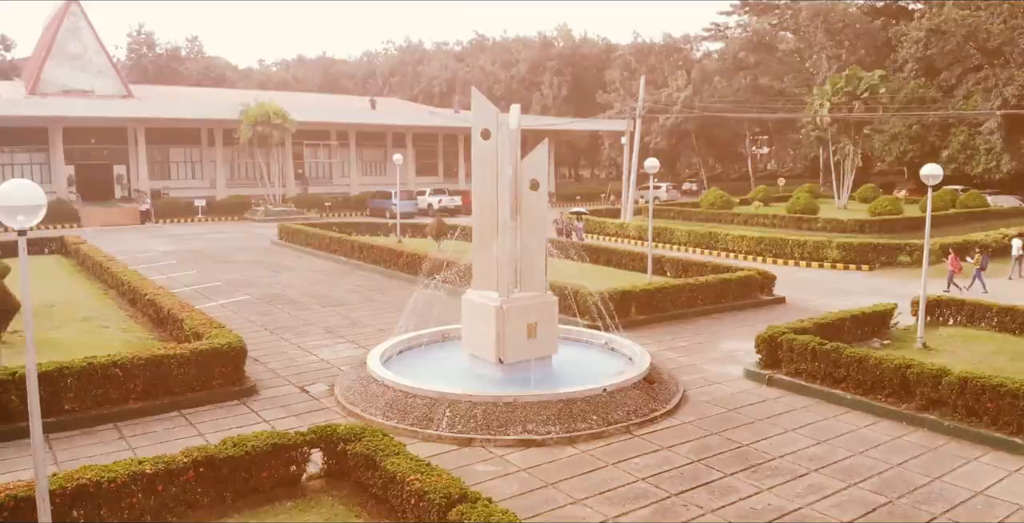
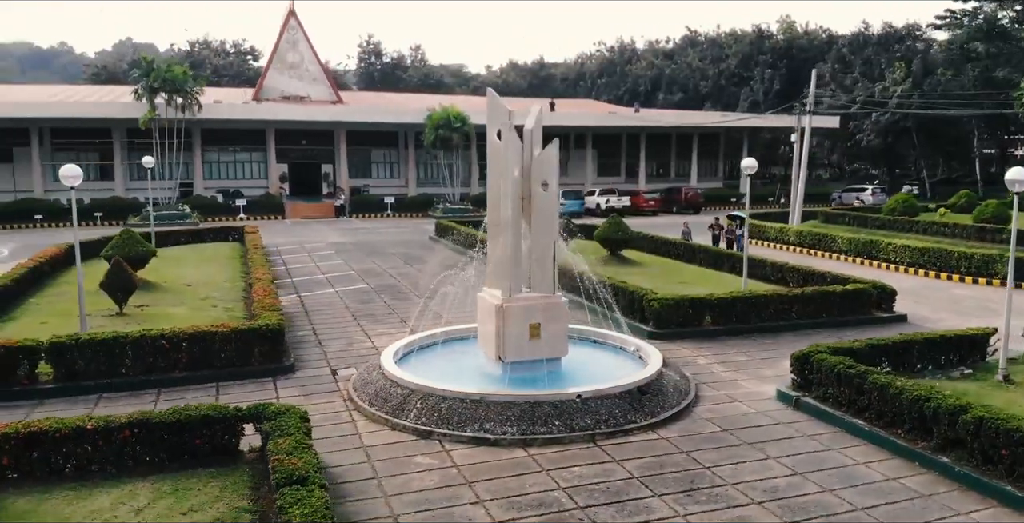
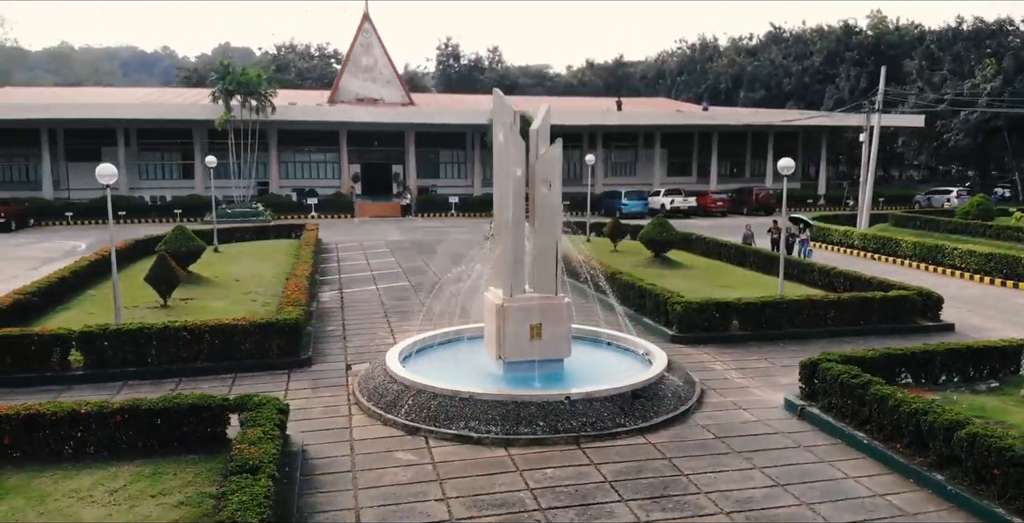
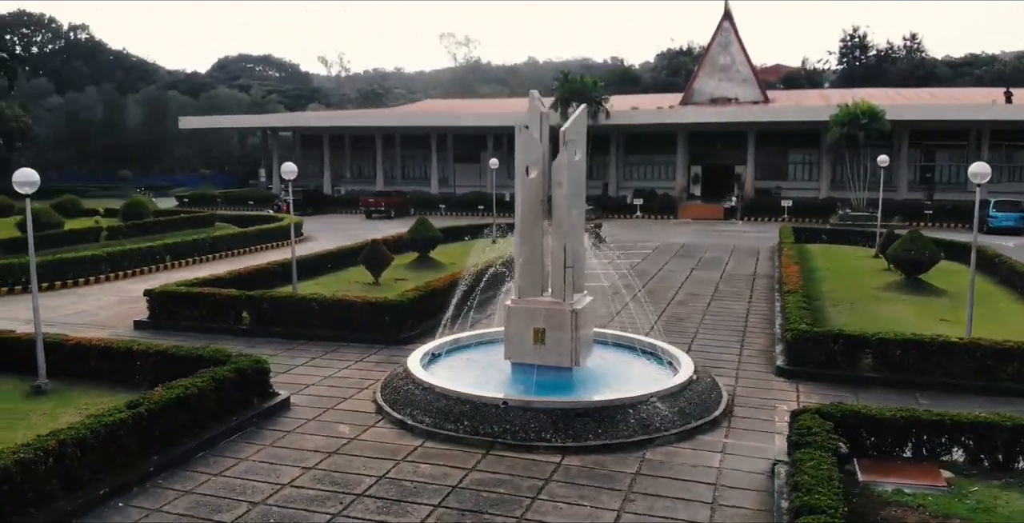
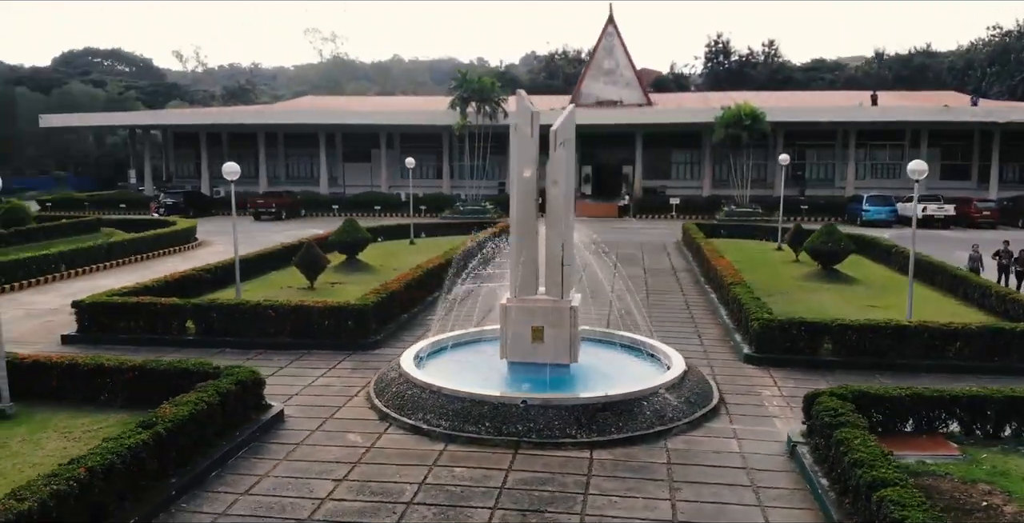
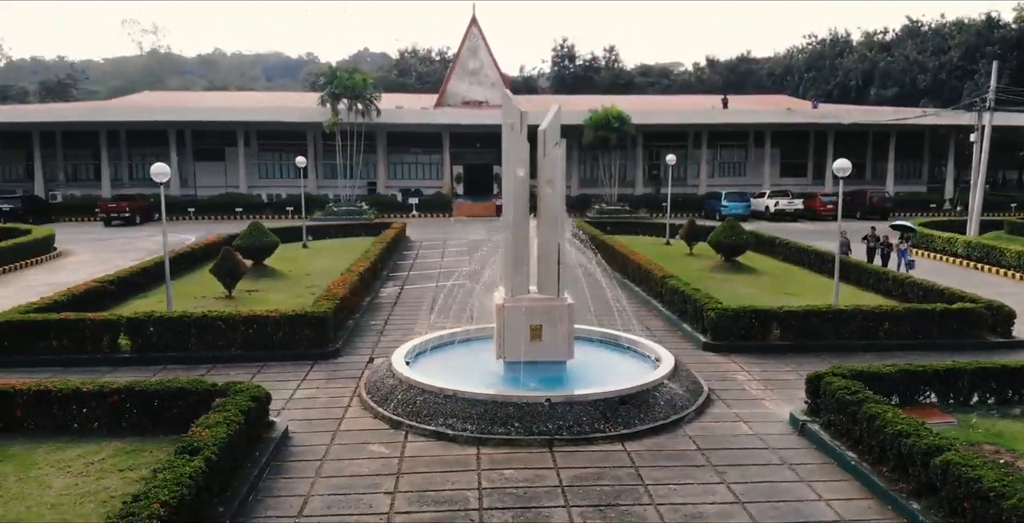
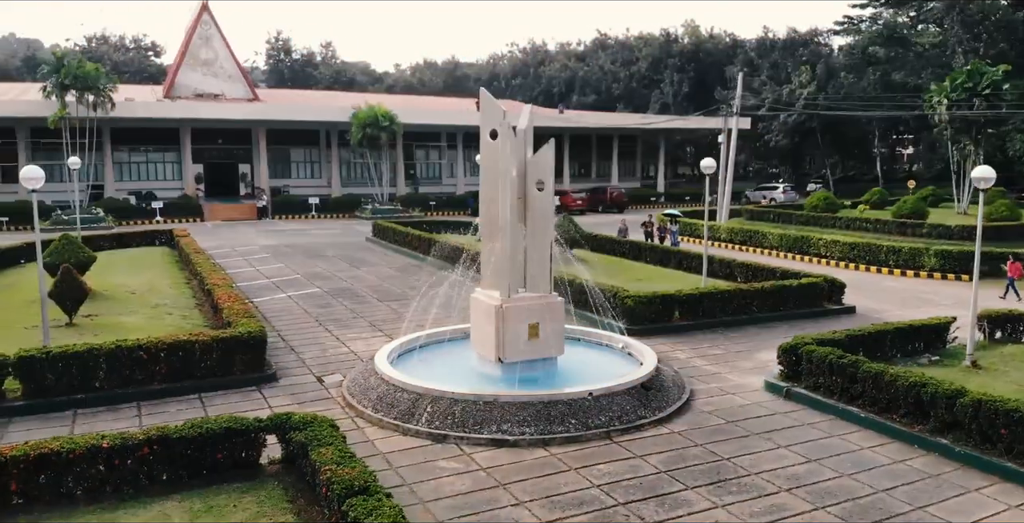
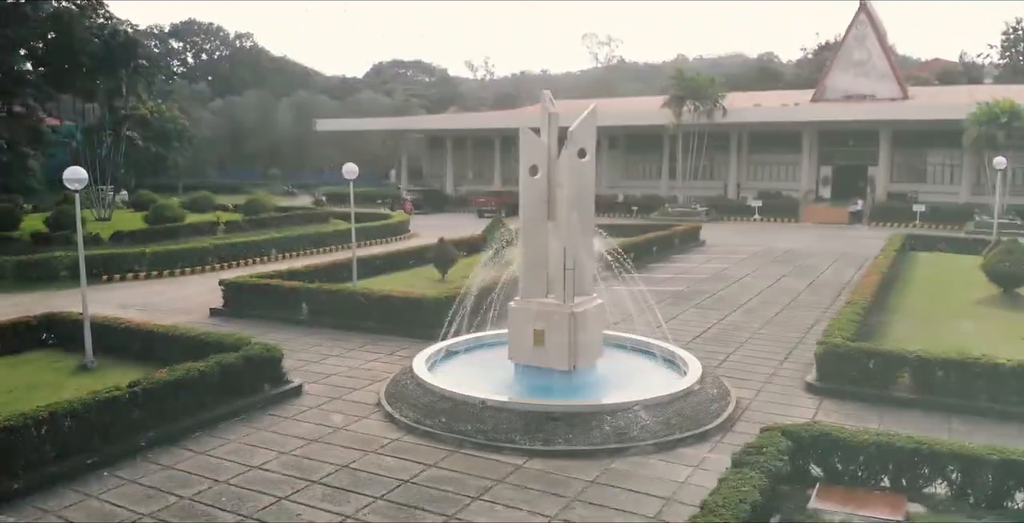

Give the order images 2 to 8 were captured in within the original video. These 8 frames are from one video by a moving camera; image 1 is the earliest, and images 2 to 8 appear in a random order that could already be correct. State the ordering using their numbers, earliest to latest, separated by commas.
7, 2, 3, 6, 5, 4, 8
